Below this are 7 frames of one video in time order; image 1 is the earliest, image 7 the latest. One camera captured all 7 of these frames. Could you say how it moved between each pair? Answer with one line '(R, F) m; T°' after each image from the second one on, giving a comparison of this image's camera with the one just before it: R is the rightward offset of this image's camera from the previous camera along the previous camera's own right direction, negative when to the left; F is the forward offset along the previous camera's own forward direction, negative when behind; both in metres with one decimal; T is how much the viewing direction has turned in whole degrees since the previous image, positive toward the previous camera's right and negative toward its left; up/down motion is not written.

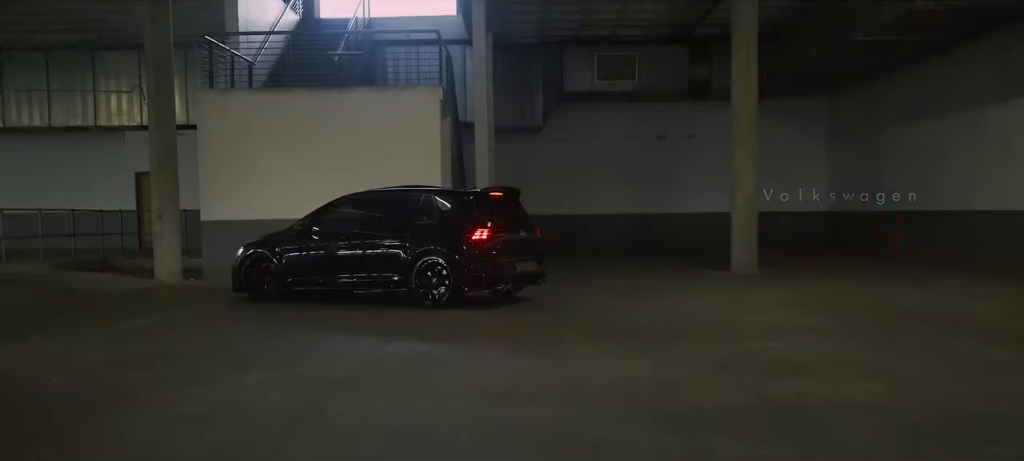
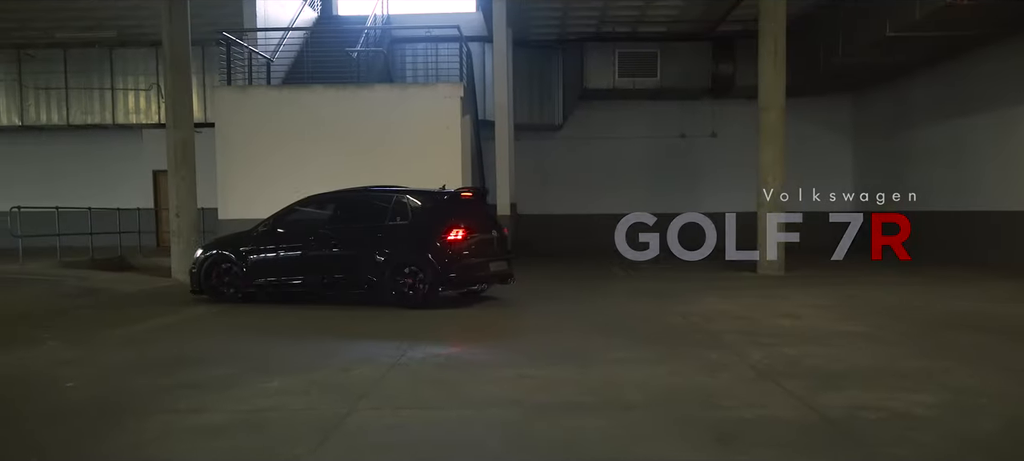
(-0.1, +0.3) m; -1°
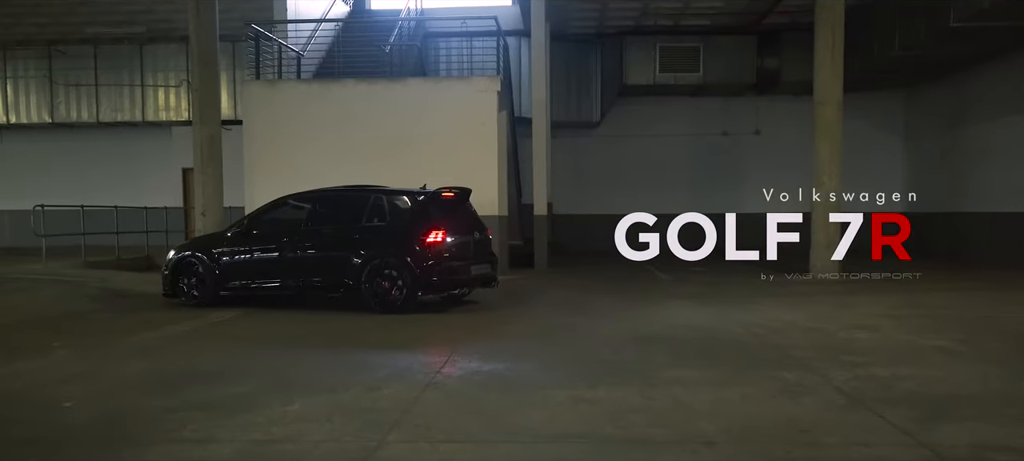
(-0.2, +0.7) m; -2°
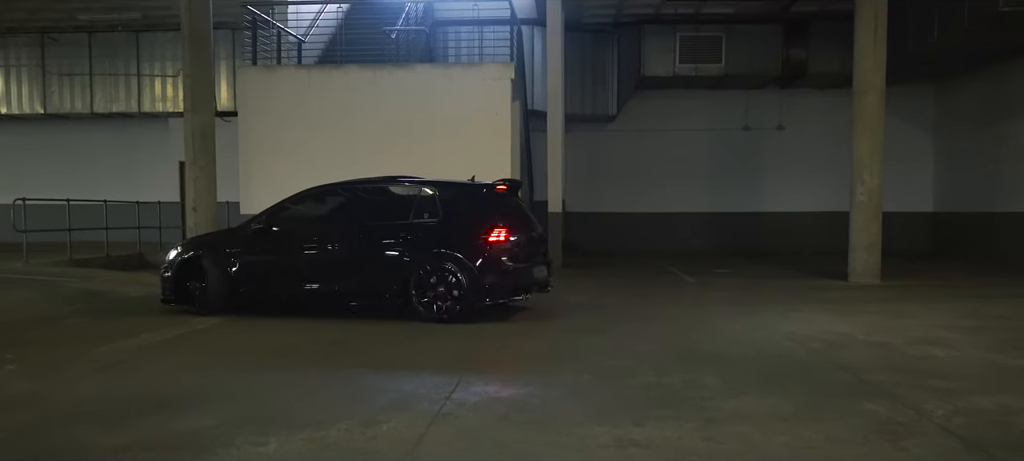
(-0.1, +0.9) m; -1°
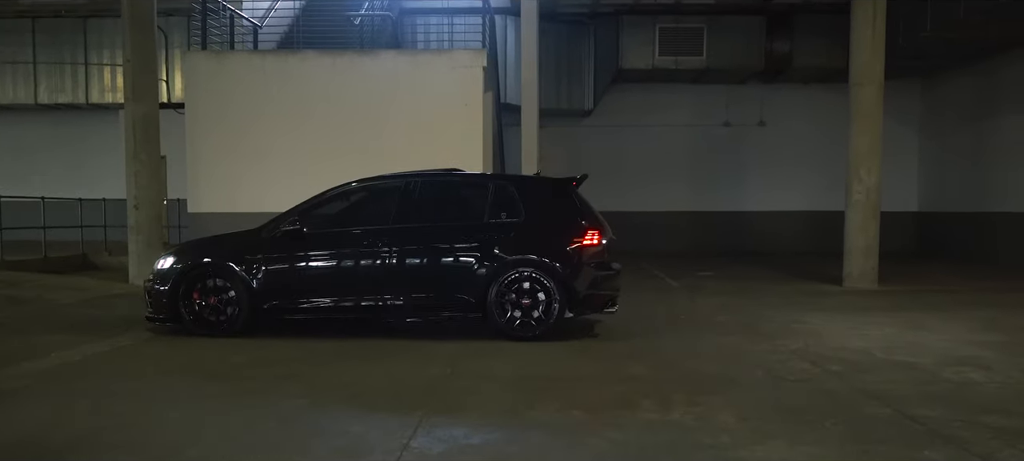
(0.0, +0.9) m; +2°
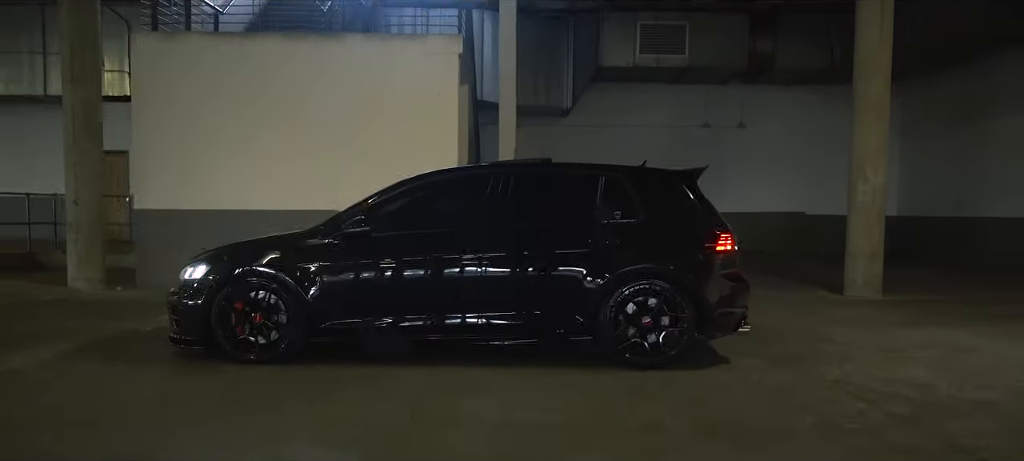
(-0.3, +0.9) m; +3°
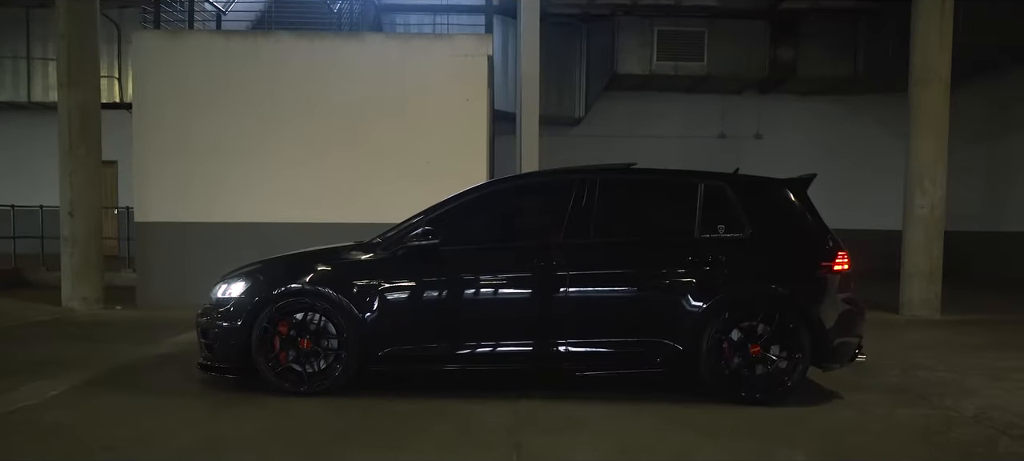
(-0.6, +0.8) m; +1°
